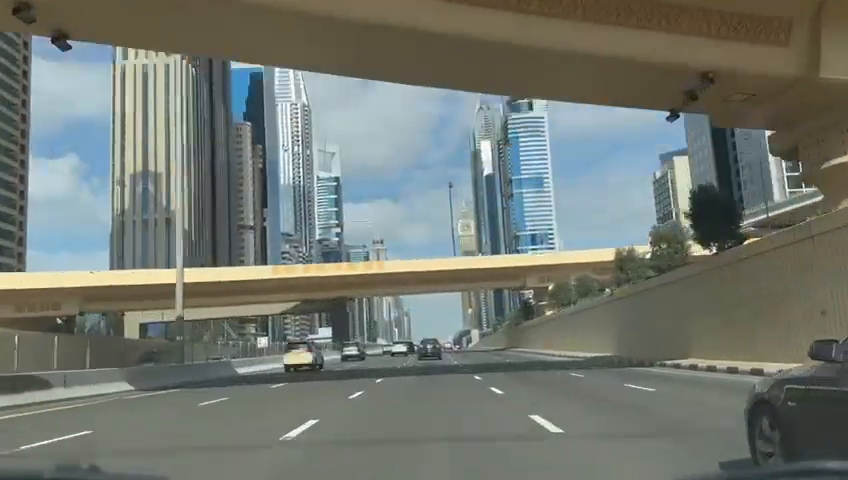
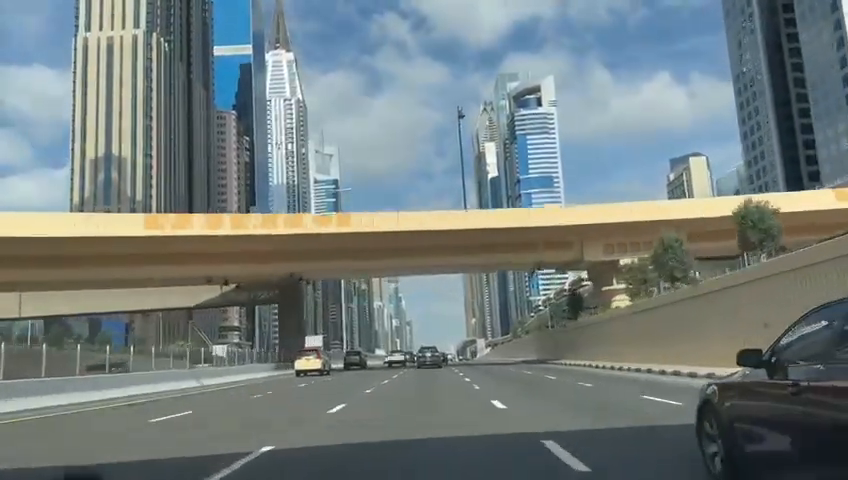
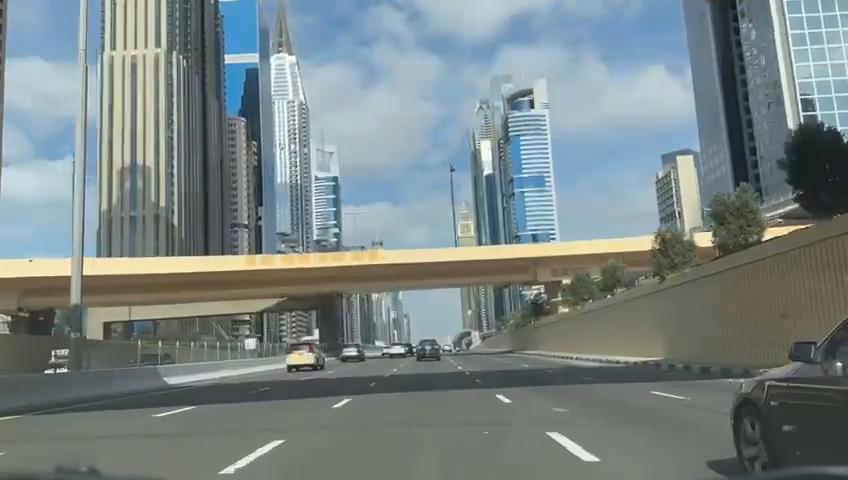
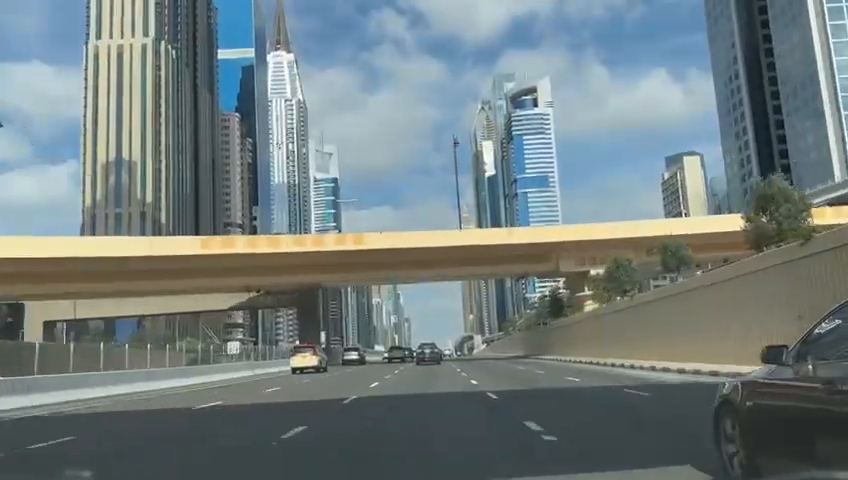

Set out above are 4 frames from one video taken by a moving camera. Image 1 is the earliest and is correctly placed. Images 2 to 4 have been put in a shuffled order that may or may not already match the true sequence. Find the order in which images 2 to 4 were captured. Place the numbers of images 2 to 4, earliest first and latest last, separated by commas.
3, 4, 2
